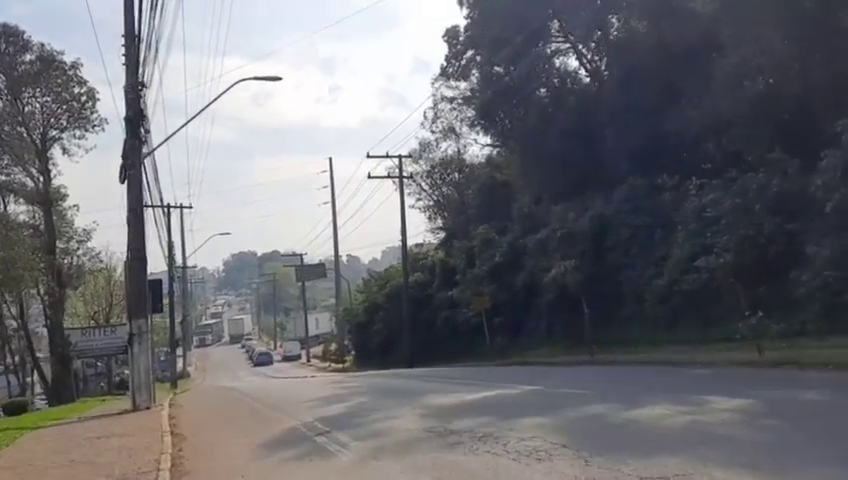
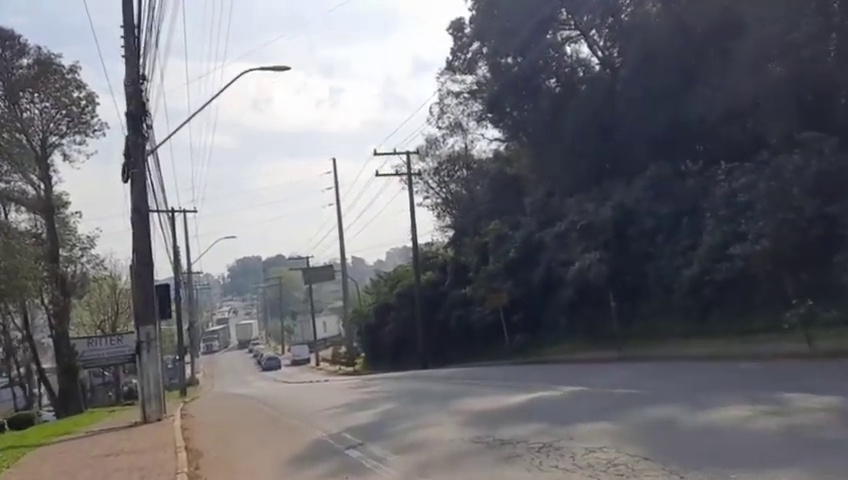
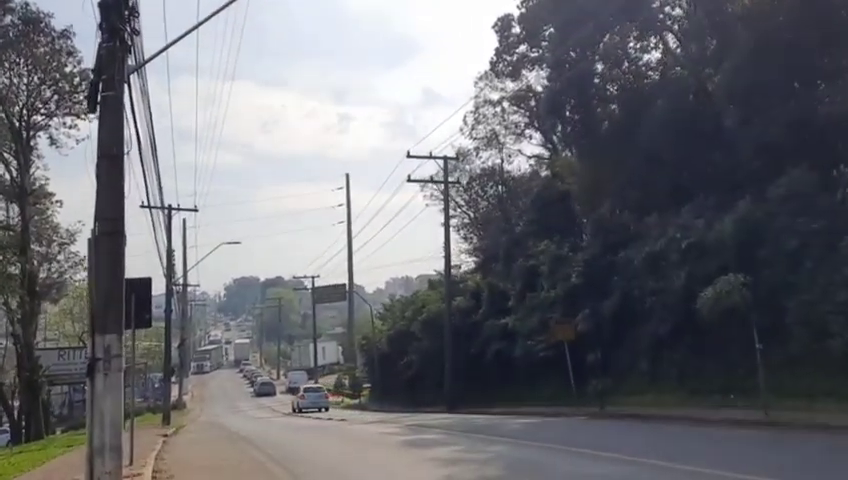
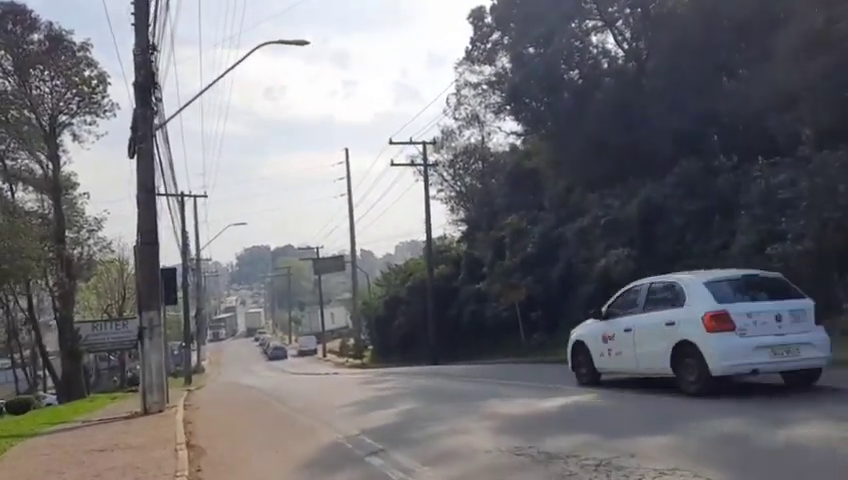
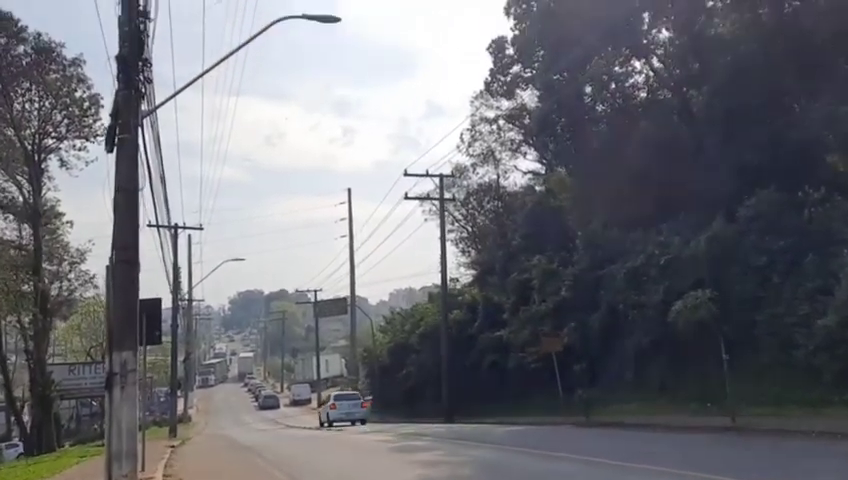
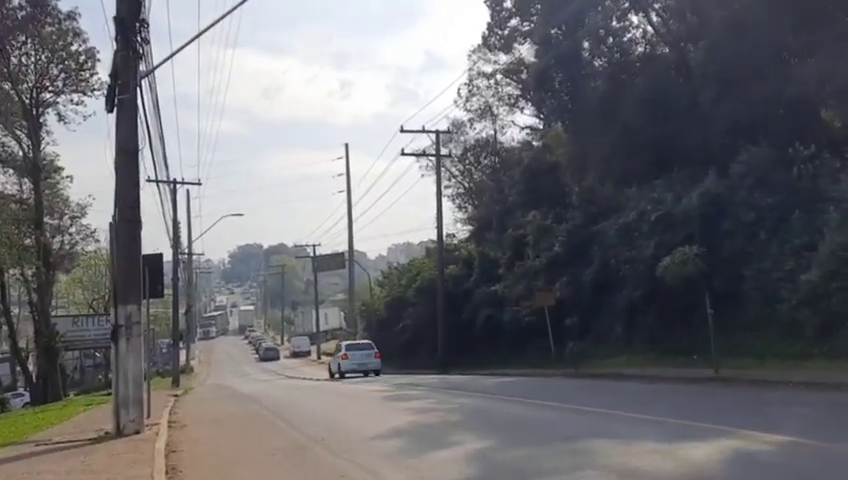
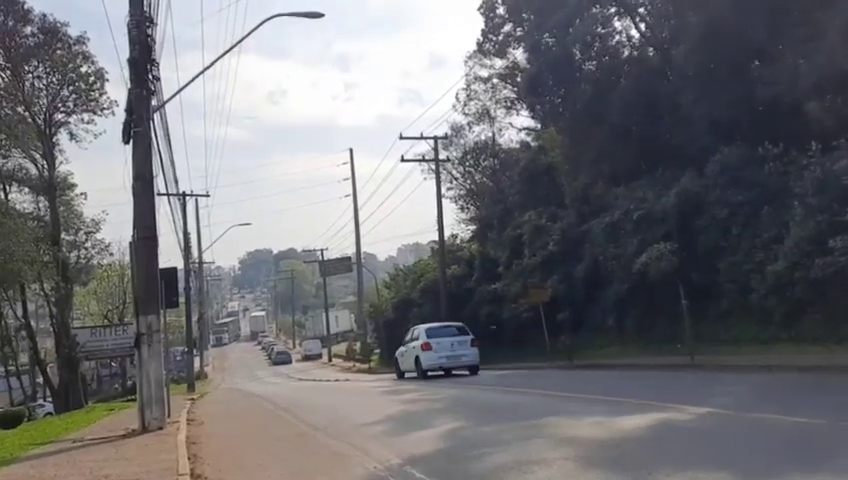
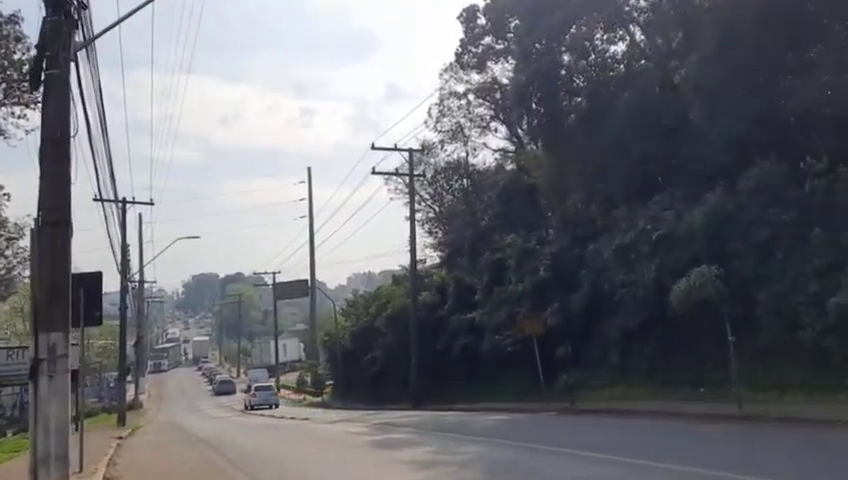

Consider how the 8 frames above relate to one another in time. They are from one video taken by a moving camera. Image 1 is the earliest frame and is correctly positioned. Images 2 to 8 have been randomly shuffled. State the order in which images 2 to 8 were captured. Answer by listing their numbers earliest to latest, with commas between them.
2, 4, 7, 6, 5, 3, 8
